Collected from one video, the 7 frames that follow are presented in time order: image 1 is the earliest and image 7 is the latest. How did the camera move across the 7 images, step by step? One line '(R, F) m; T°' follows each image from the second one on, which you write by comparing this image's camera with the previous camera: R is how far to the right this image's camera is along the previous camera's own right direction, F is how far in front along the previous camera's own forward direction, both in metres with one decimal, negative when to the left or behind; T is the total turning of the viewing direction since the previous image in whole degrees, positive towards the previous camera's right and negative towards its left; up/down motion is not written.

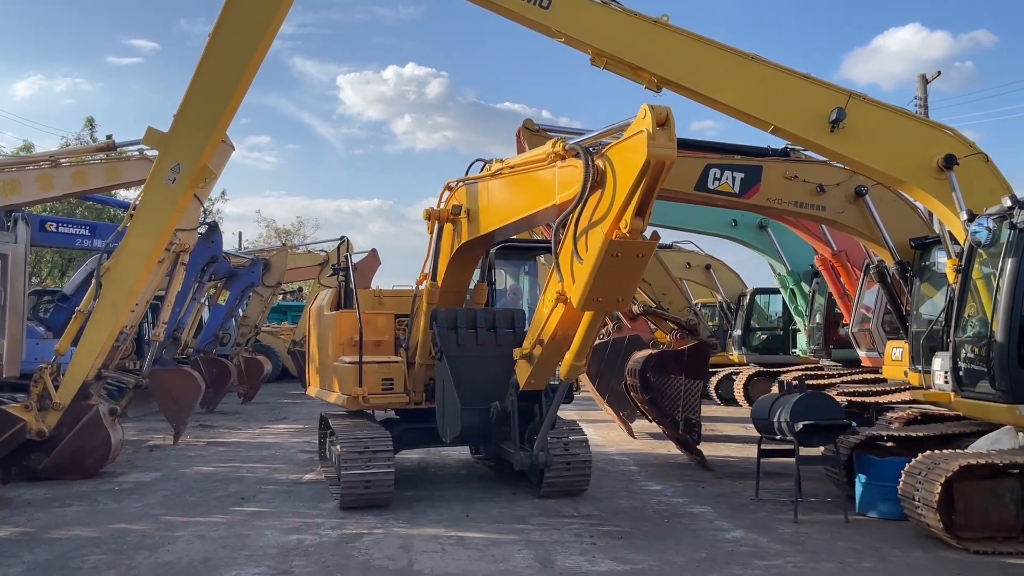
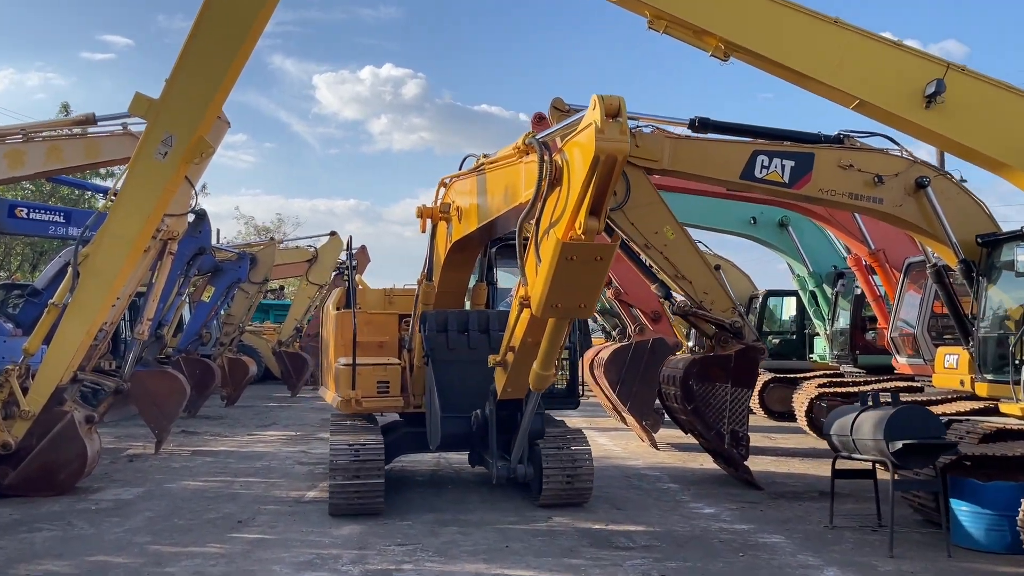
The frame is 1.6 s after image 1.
(-0.5, +0.9) m; +2°
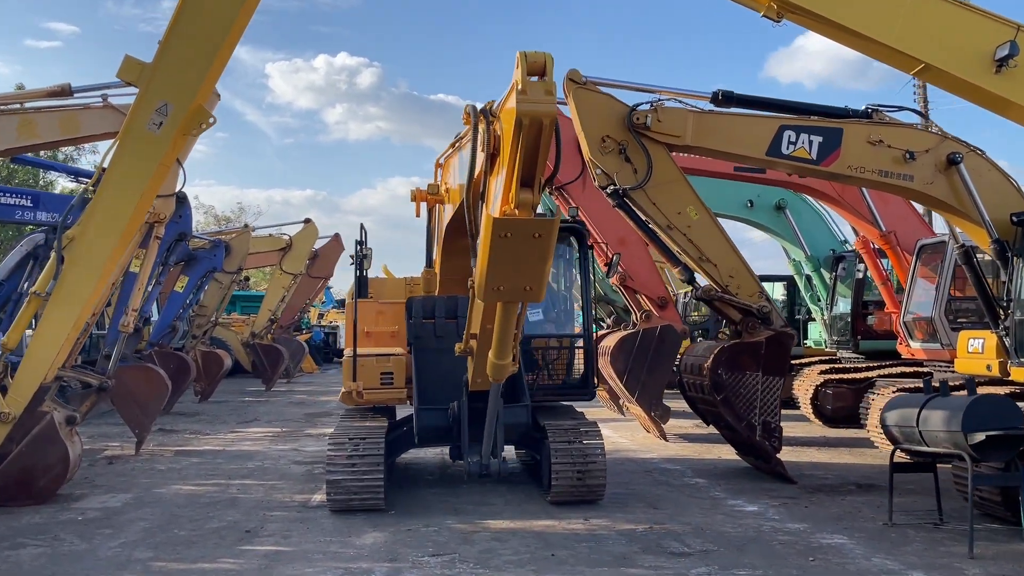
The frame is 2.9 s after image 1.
(-0.5, +0.5) m; +3°
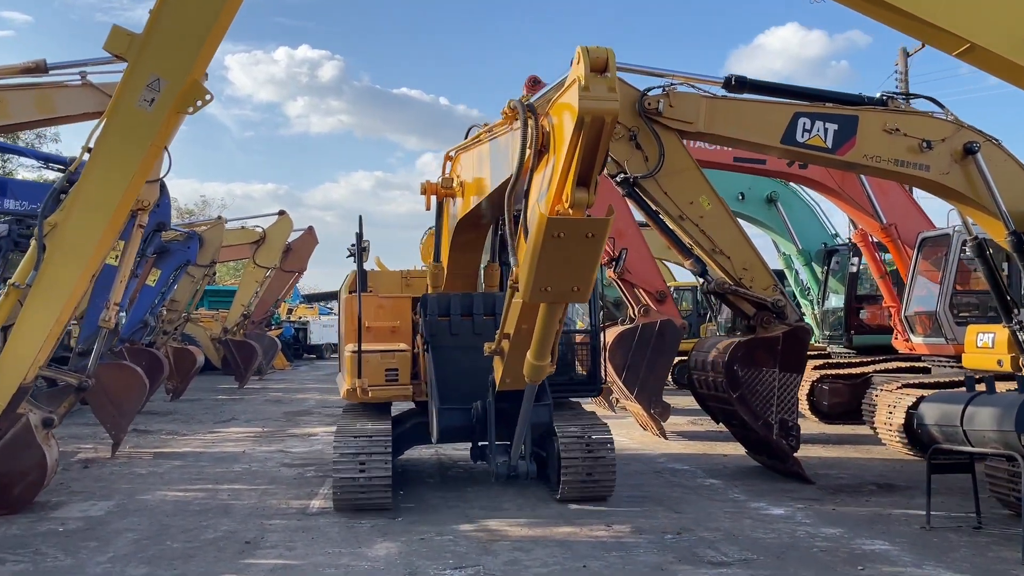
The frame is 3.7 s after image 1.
(-0.3, +0.4) m; +2°
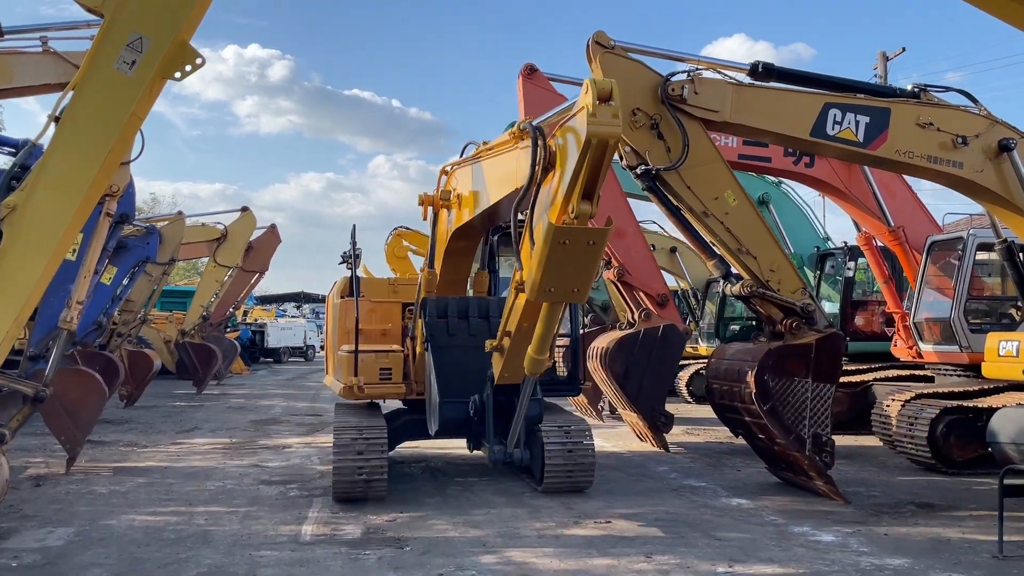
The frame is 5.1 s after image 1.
(-0.4, +0.6) m; +3°
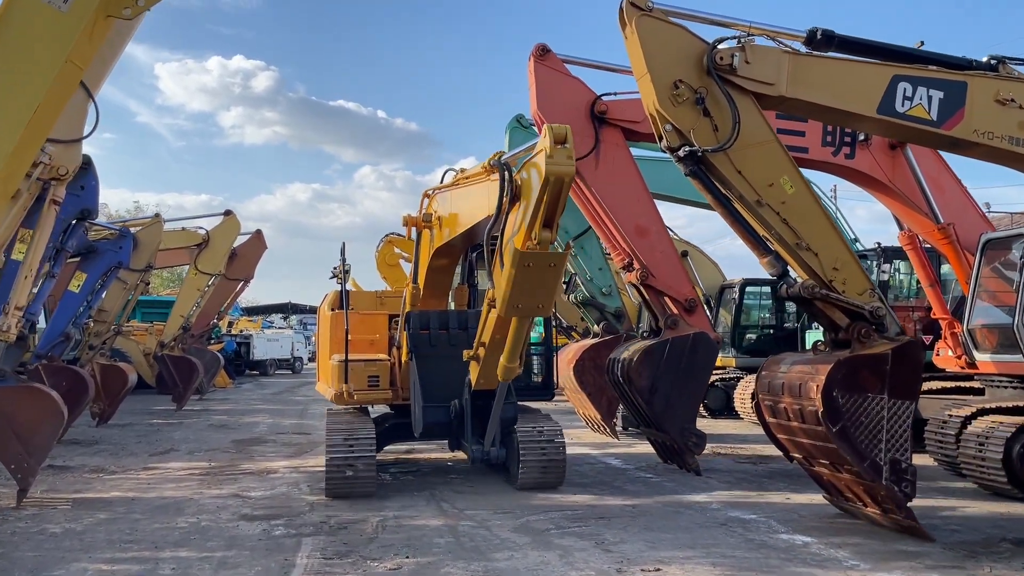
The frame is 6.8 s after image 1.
(-0.2, +1.0) m; +1°
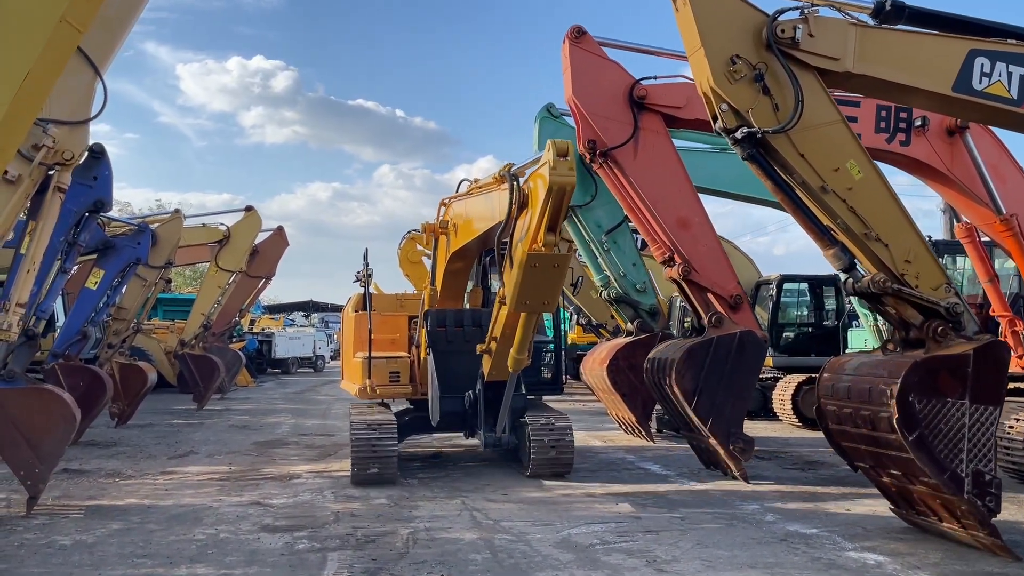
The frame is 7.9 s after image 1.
(-0.1, +0.4) m; -1°
